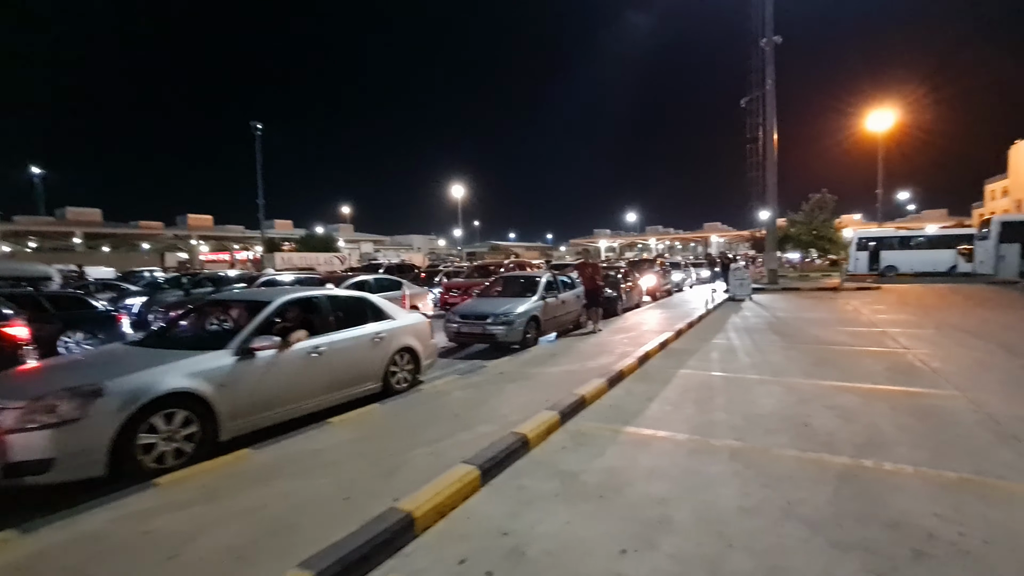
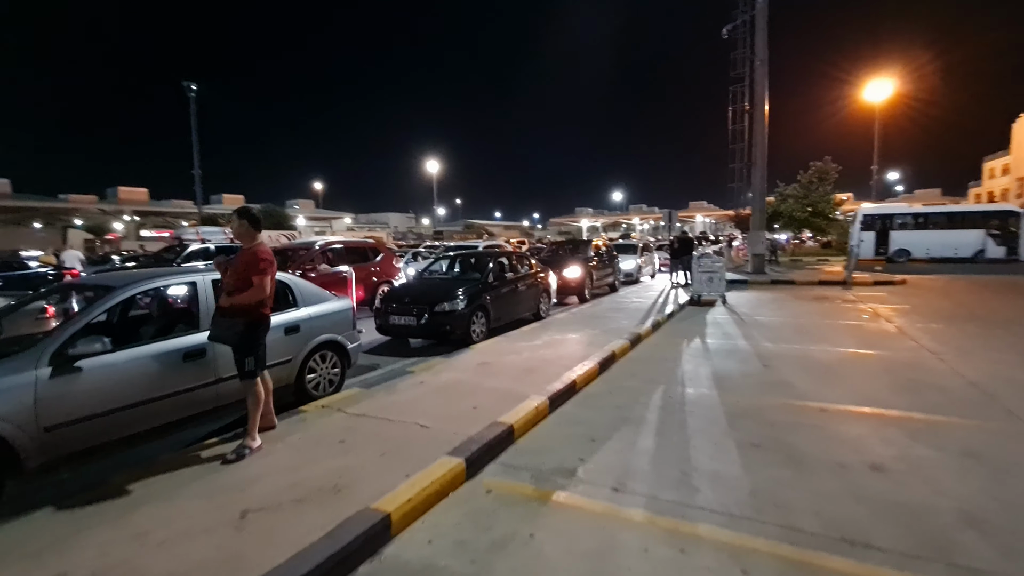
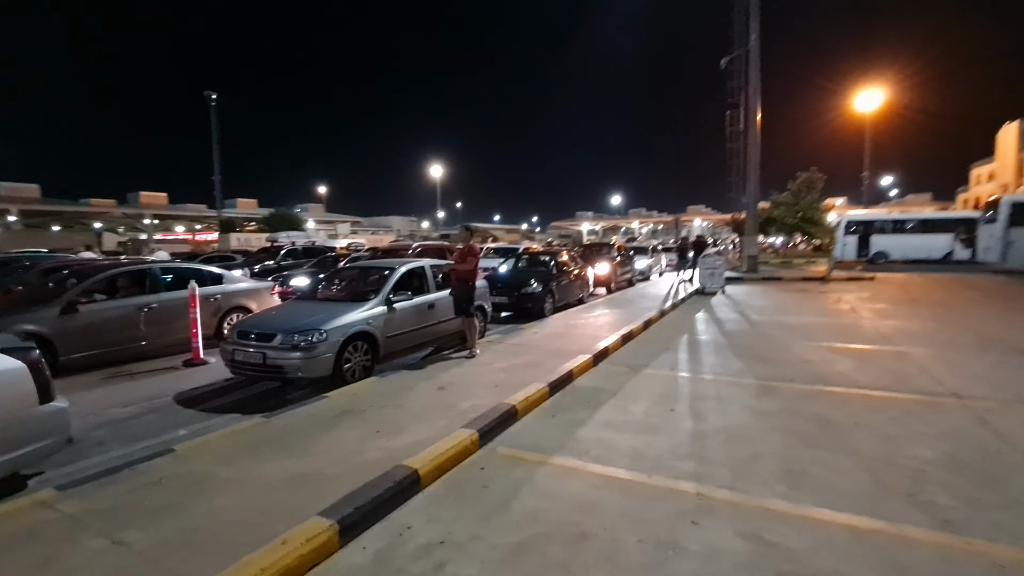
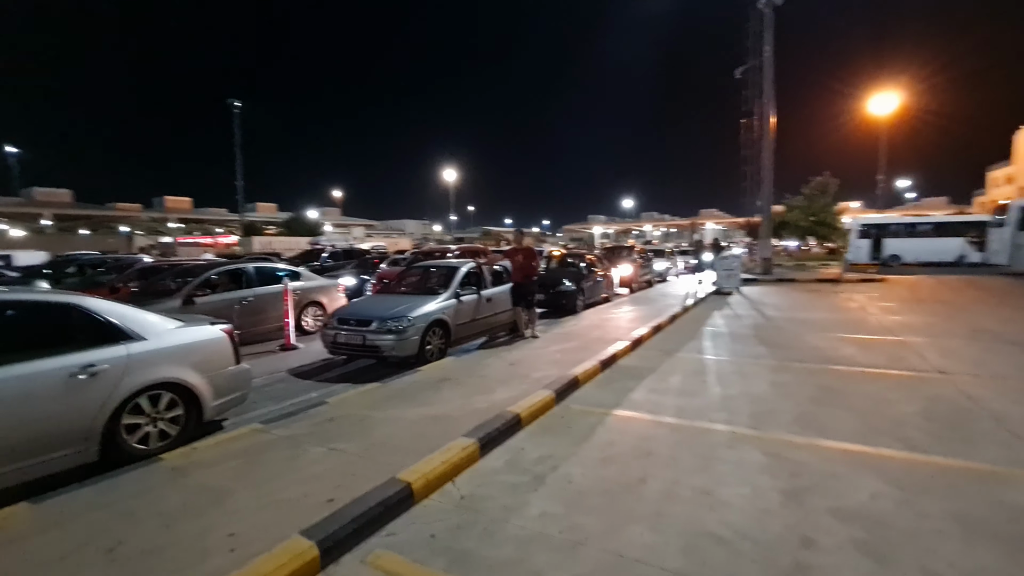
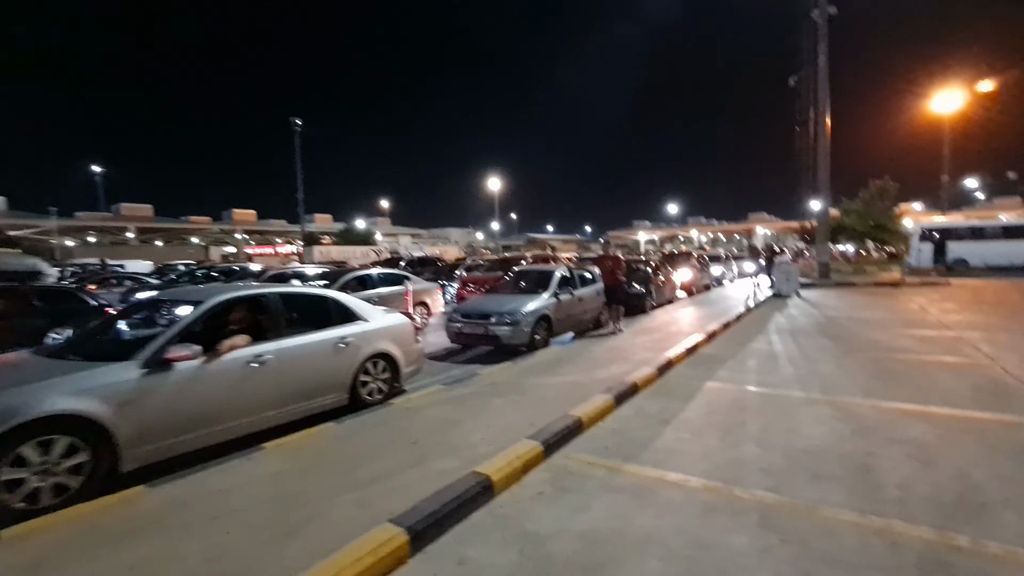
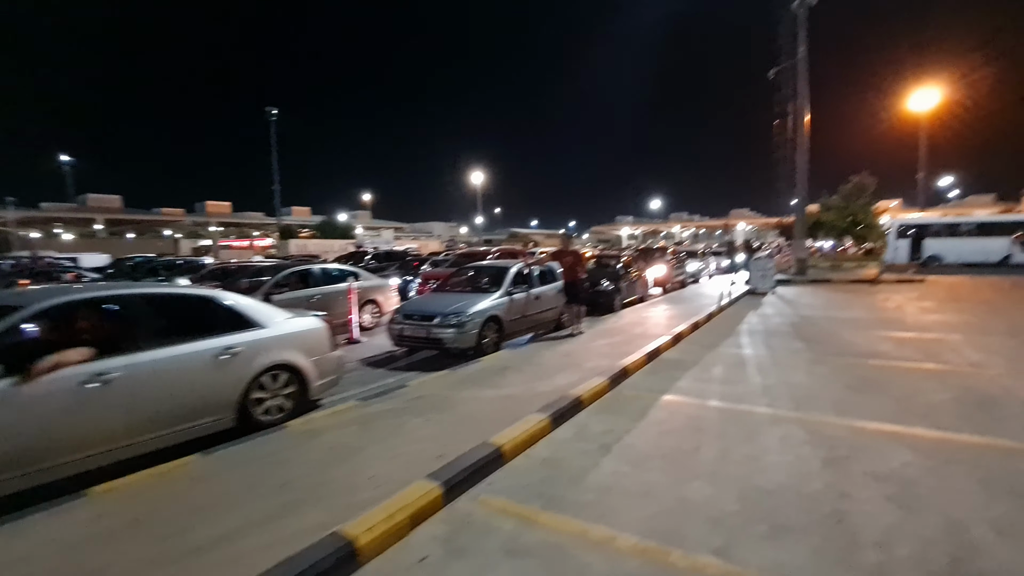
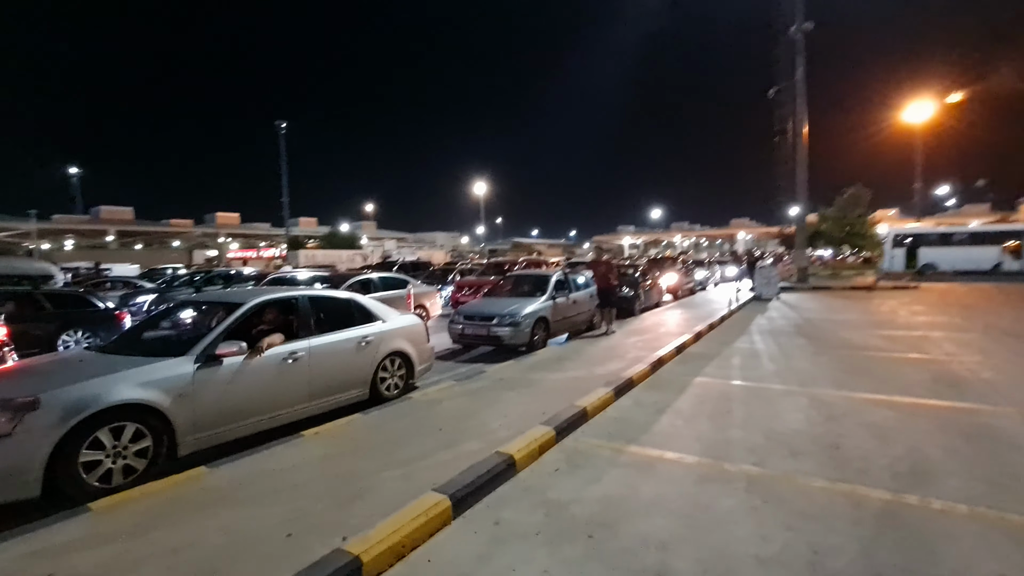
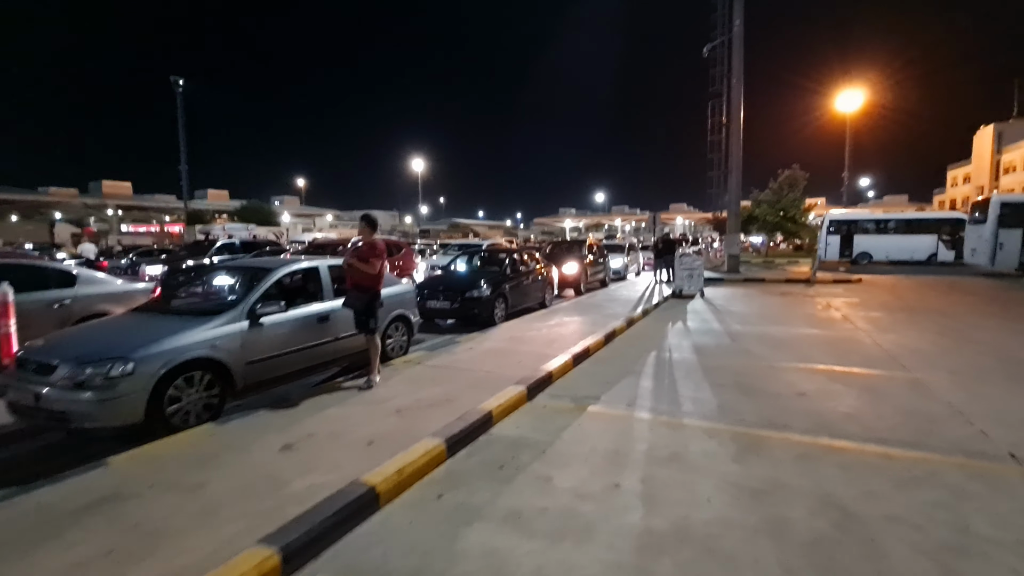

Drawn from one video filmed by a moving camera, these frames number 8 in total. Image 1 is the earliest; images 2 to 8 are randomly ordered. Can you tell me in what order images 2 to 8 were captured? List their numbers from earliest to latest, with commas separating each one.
7, 5, 6, 4, 3, 8, 2
